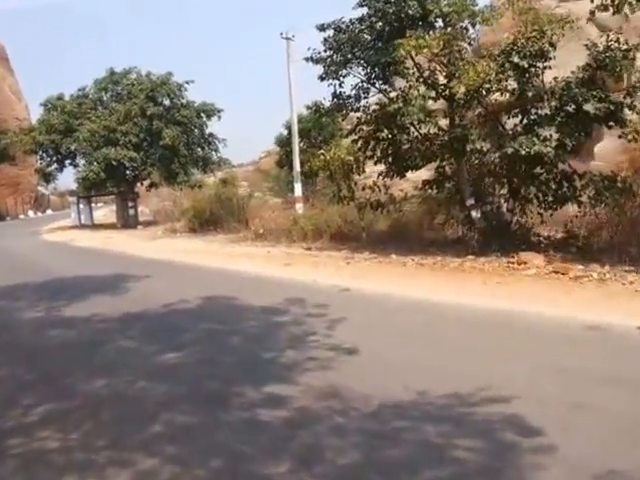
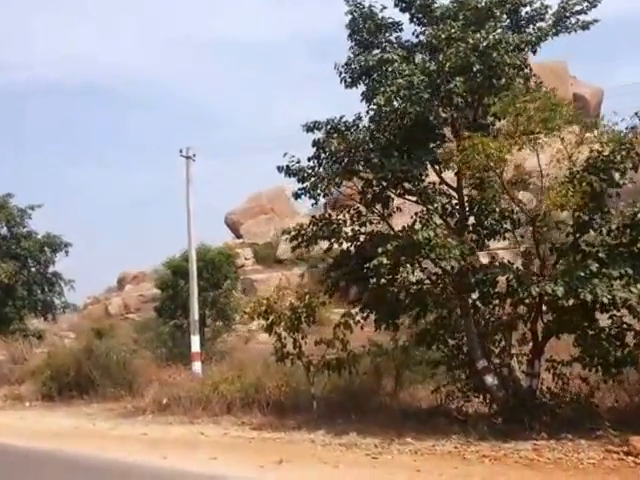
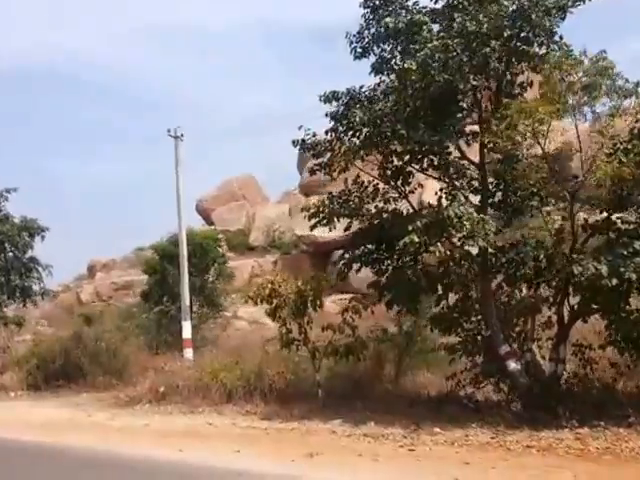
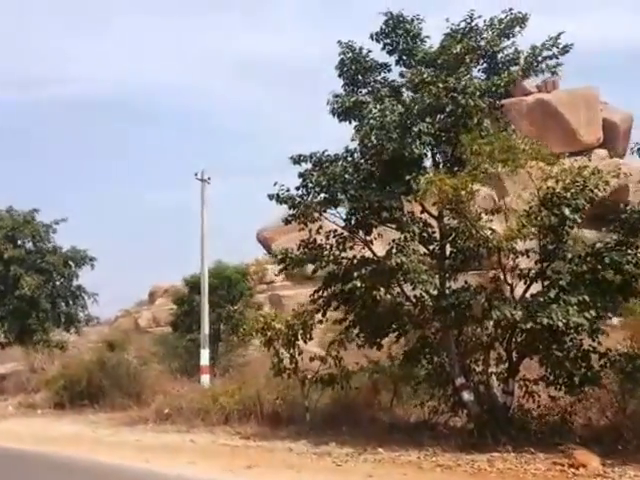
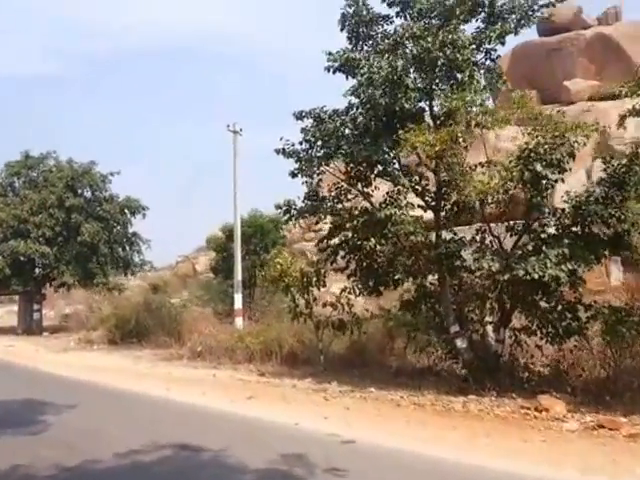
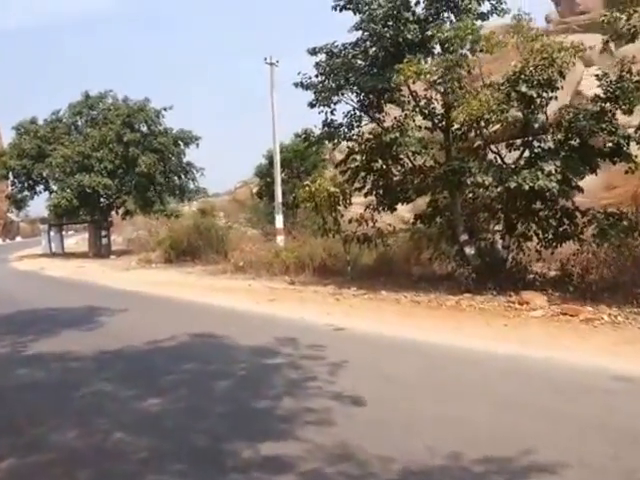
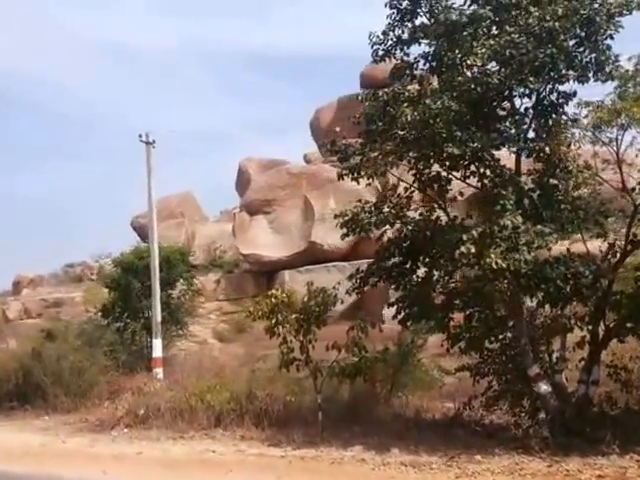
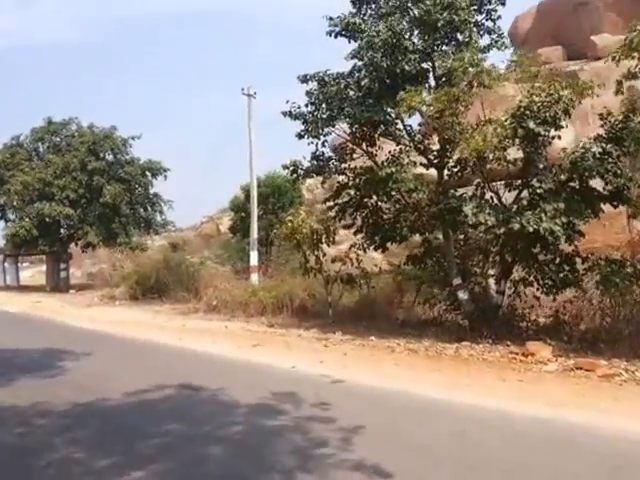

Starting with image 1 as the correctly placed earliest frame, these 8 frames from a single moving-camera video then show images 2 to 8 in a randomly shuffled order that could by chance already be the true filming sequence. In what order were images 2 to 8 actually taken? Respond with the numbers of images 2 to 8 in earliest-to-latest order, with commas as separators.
6, 8, 5, 4, 2, 3, 7
